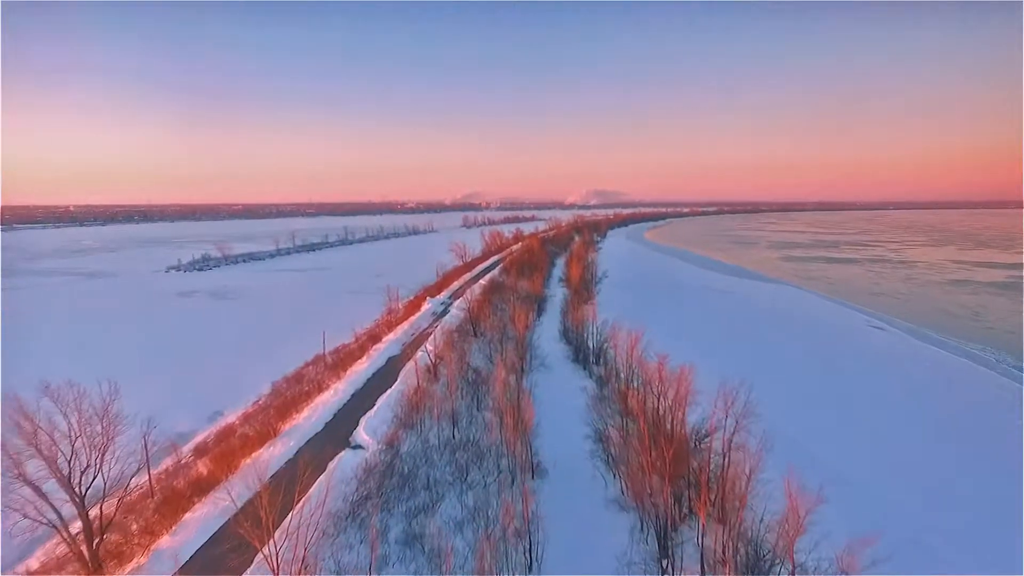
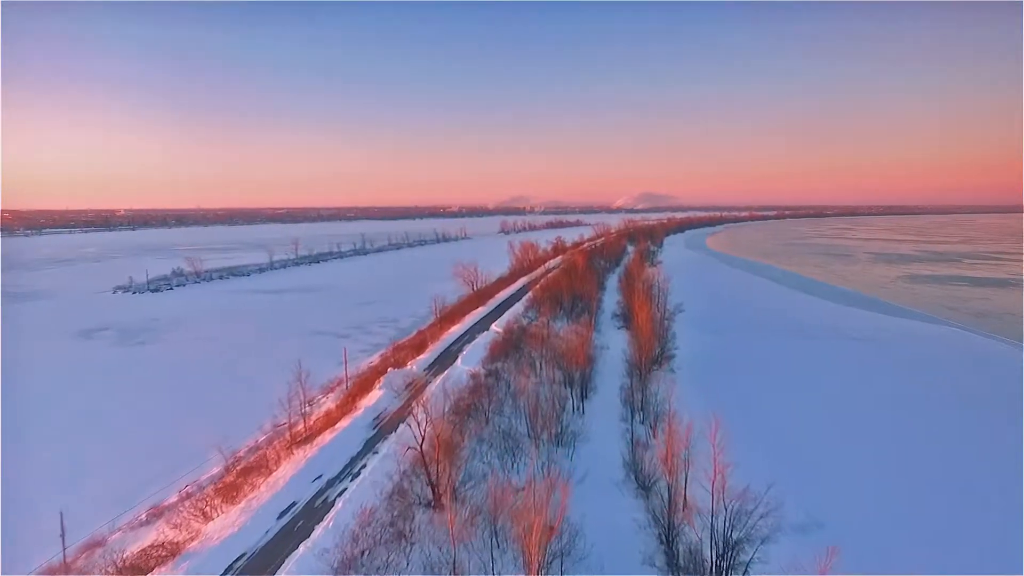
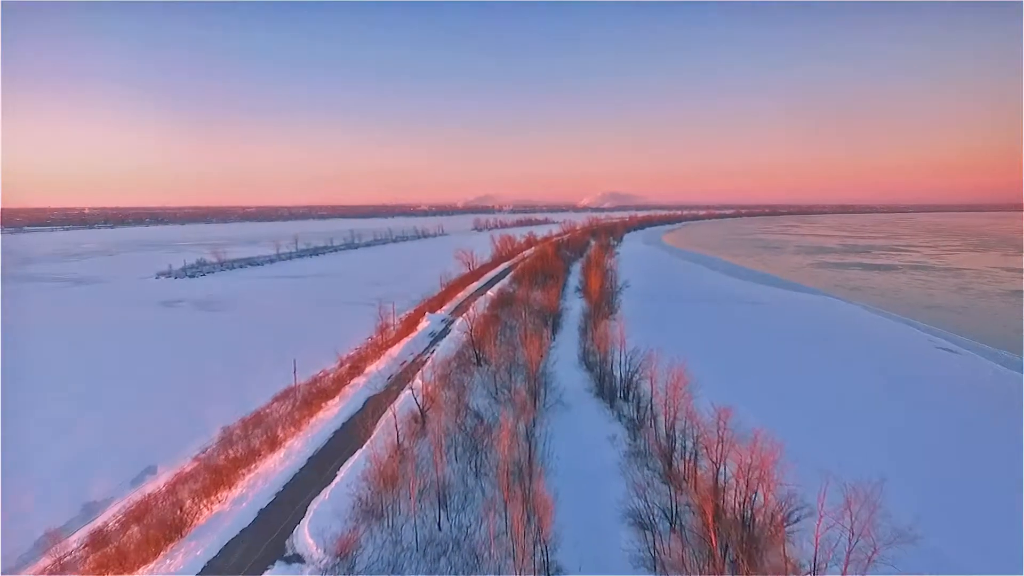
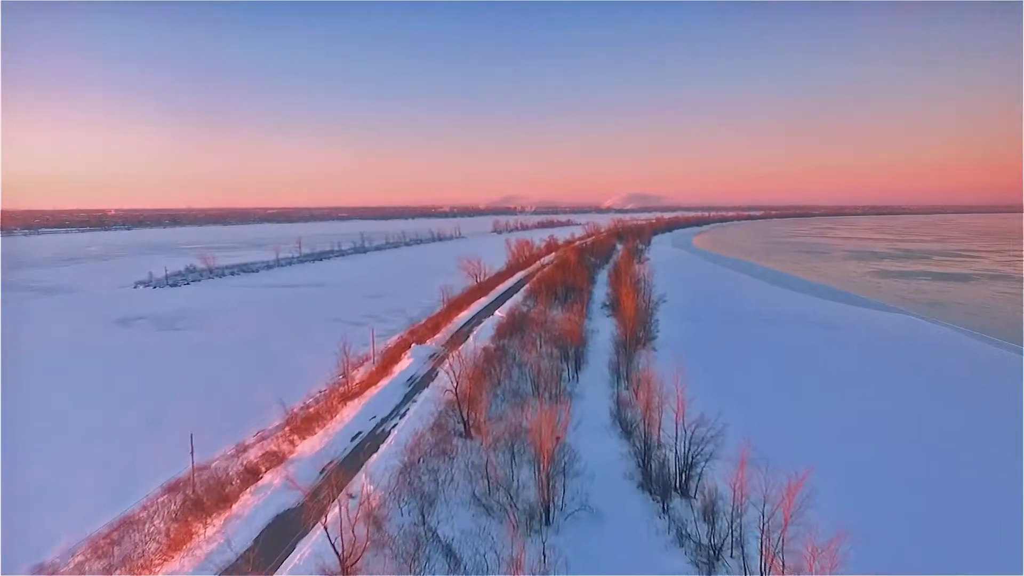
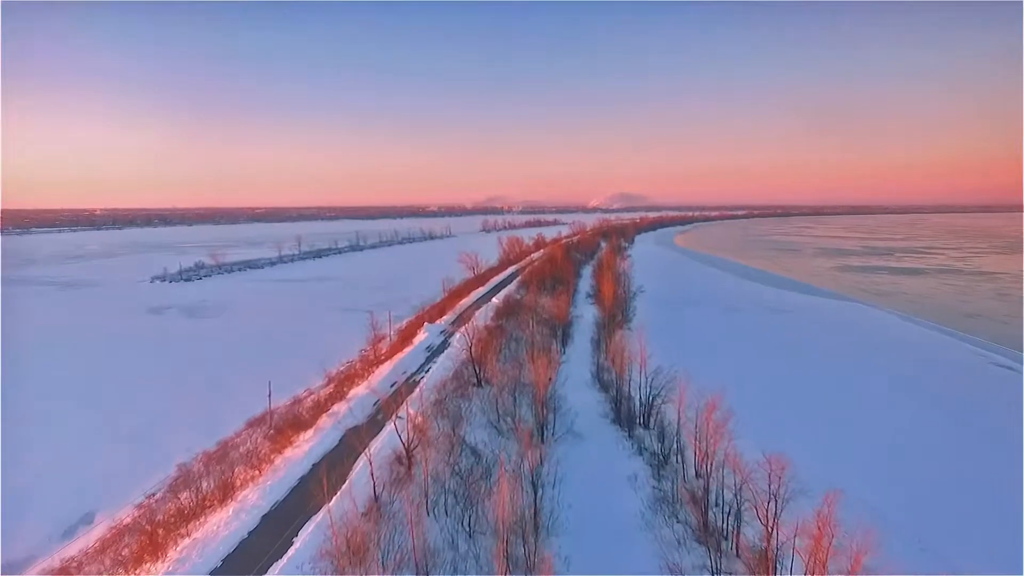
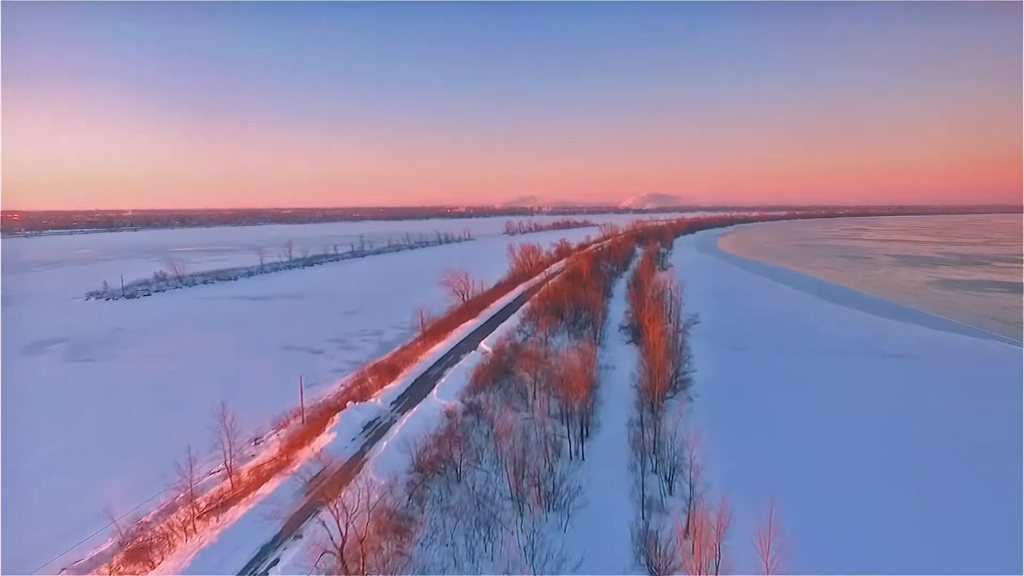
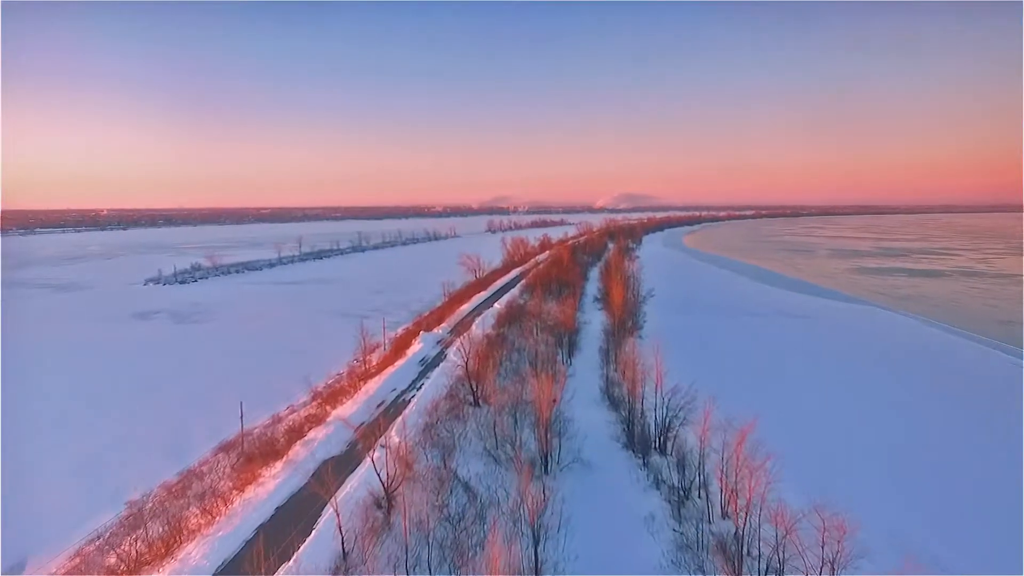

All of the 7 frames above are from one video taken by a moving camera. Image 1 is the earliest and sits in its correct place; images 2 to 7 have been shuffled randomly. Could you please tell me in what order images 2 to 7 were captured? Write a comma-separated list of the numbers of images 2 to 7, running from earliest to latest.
3, 5, 7, 4, 2, 6
